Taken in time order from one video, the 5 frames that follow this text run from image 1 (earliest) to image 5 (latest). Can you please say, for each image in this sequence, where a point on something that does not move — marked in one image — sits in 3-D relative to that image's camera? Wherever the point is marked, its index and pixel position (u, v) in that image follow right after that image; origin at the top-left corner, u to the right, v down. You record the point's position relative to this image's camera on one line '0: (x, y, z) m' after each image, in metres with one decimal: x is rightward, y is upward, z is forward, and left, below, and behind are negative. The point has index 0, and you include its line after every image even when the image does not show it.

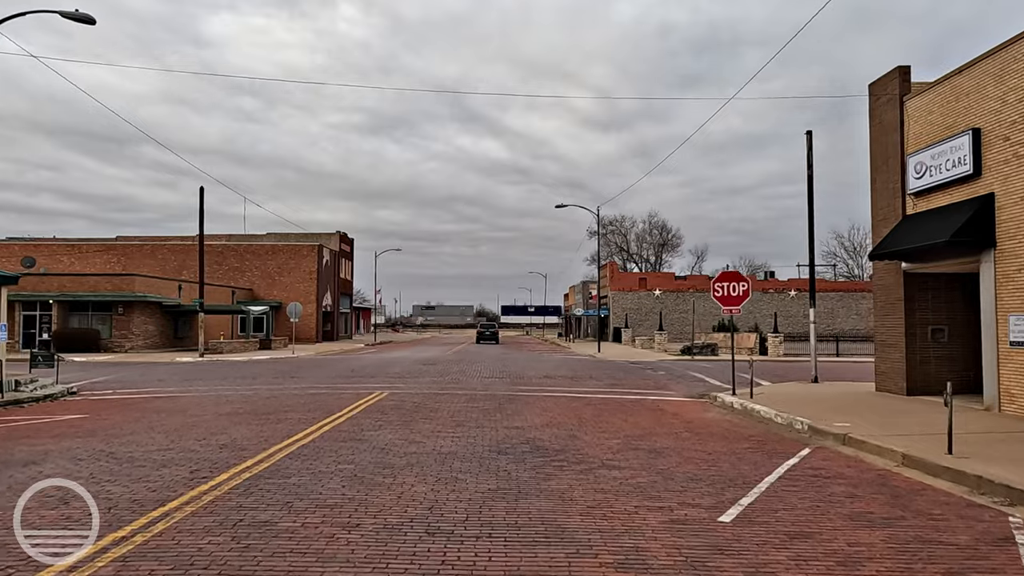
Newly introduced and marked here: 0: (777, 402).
0: (+5.7, -2.4, +16.6) m
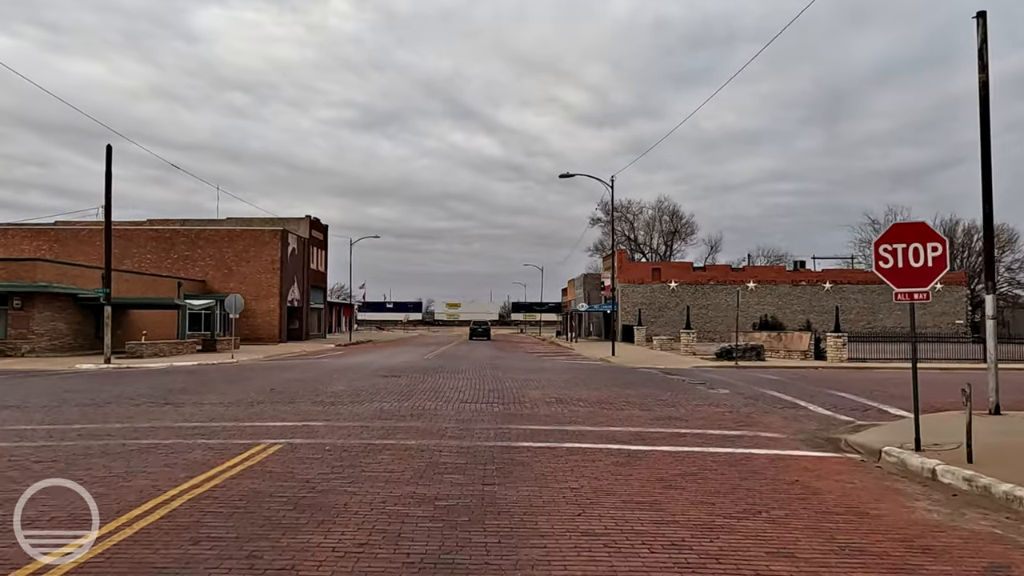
0: (+5.6, -2.0, +8.6) m
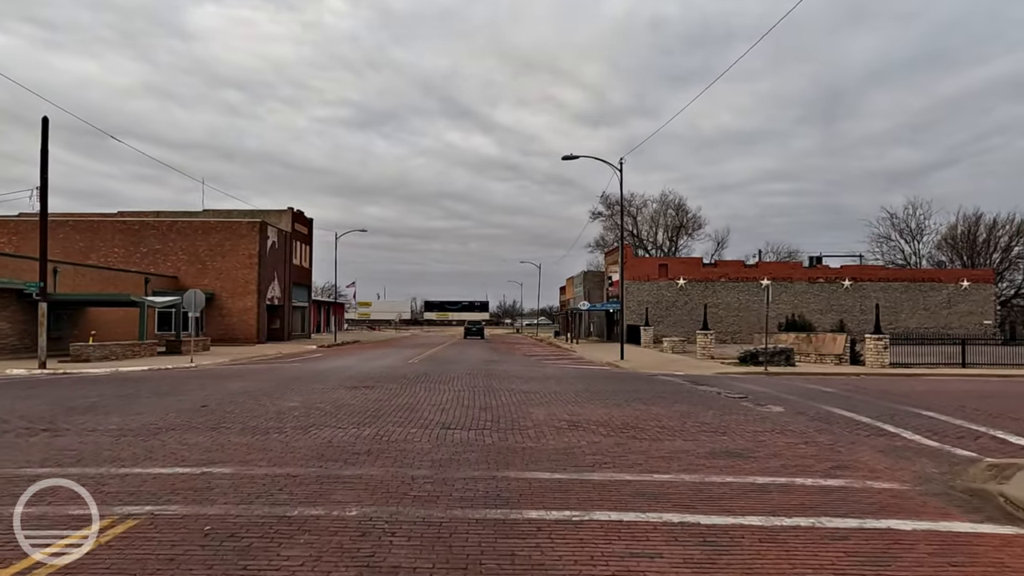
0: (+5.6, -1.8, +4.9) m
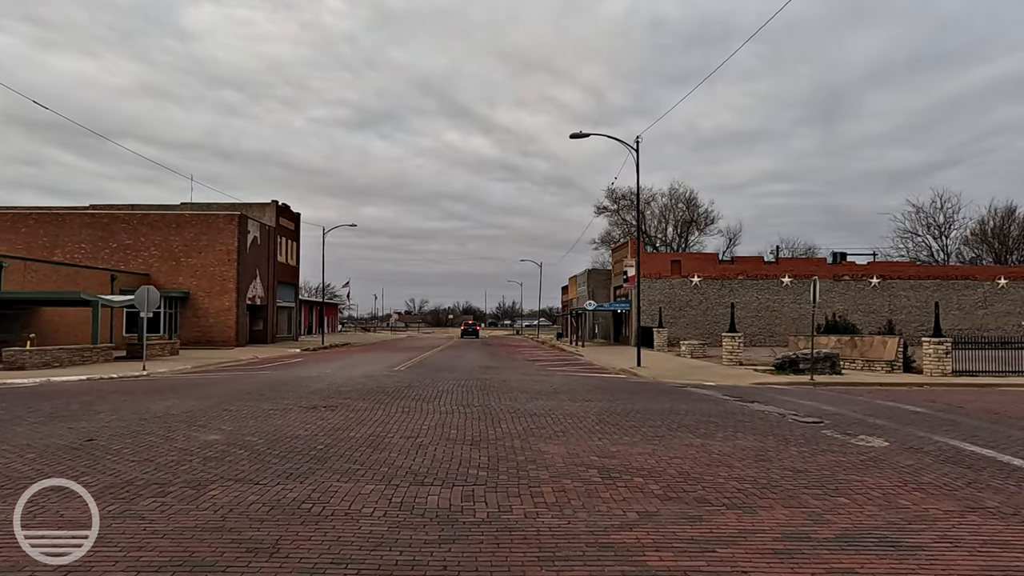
0: (+5.7, -1.7, +1.1) m
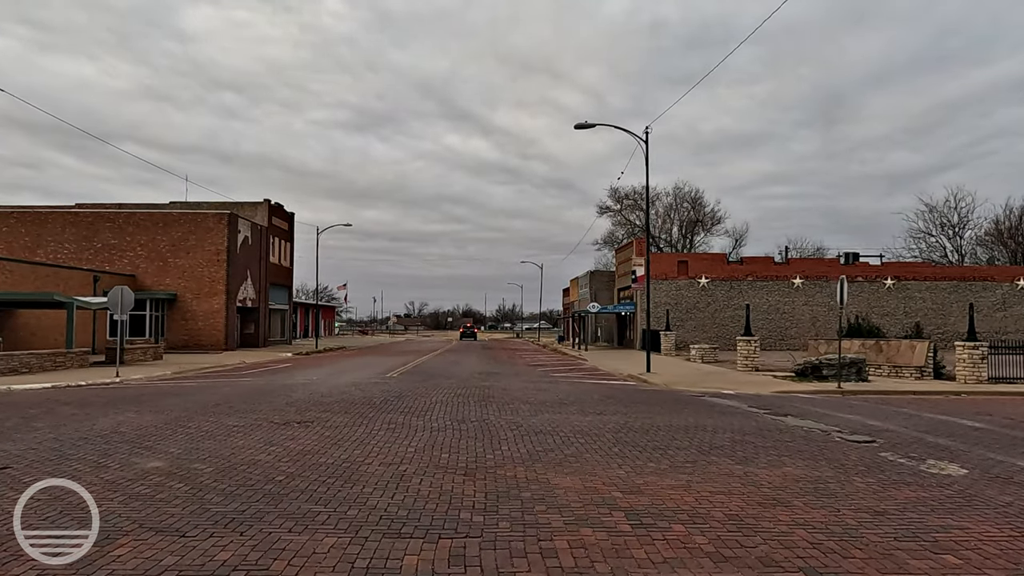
0: (+5.7, -1.6, -0.6) m
